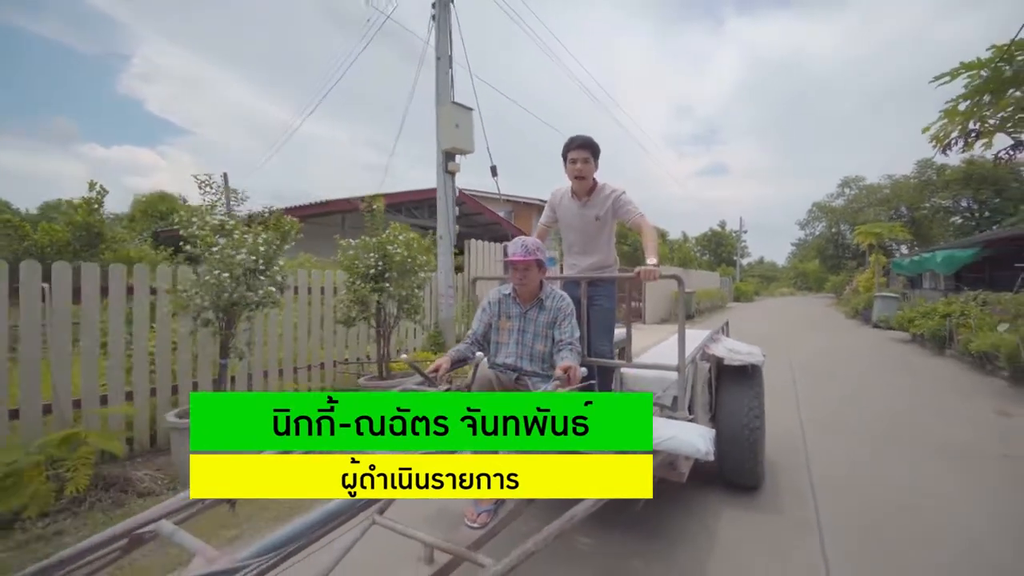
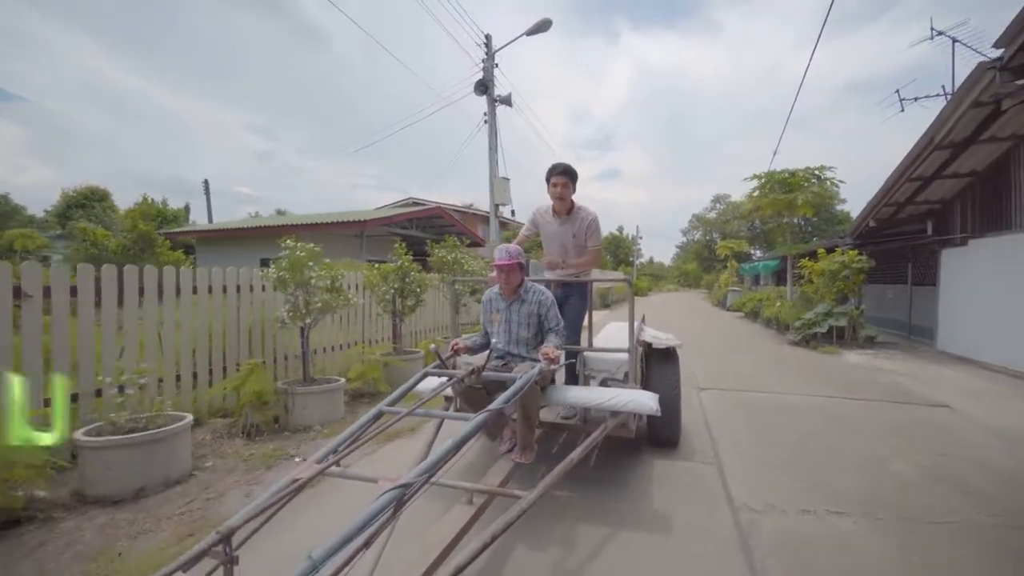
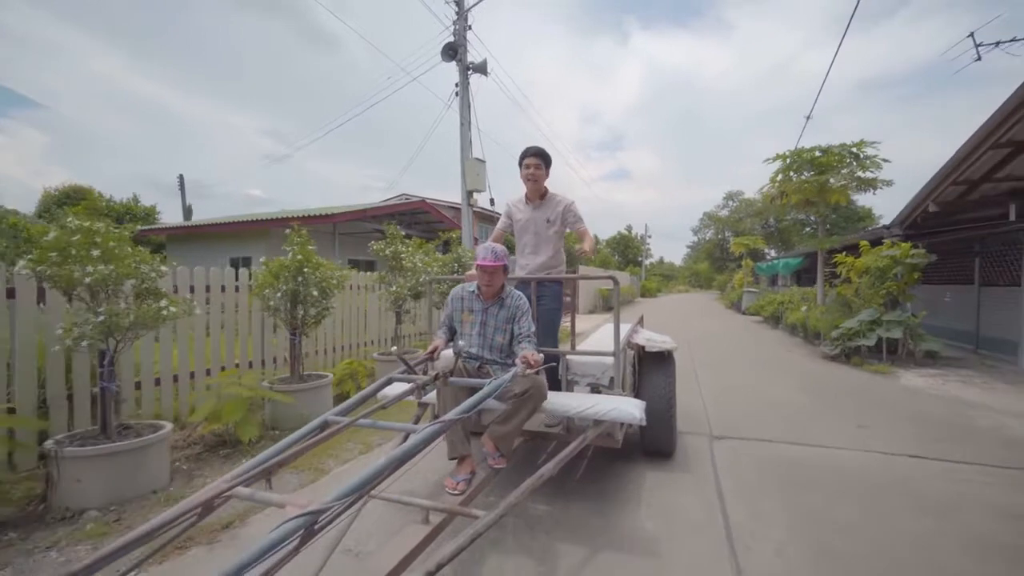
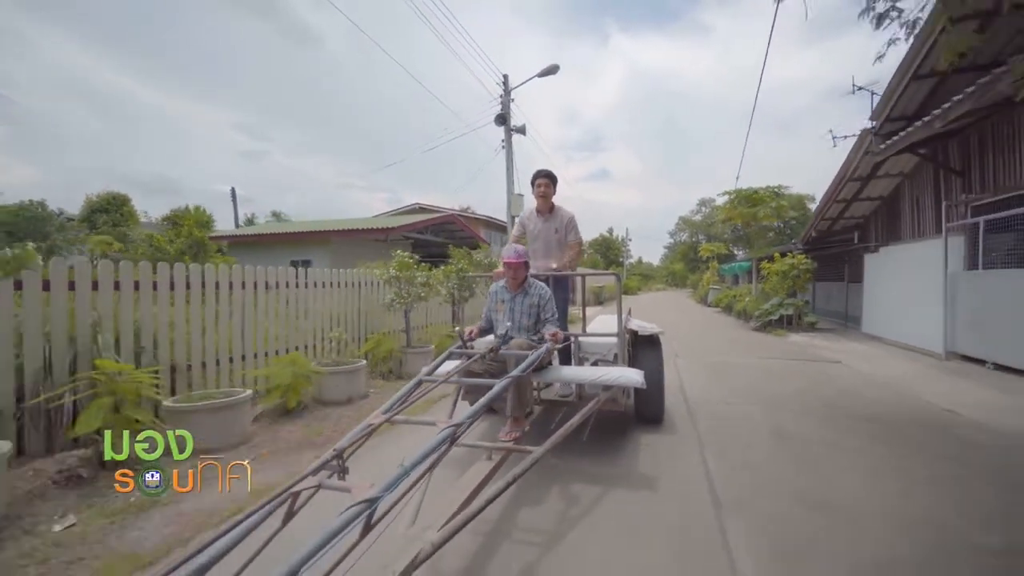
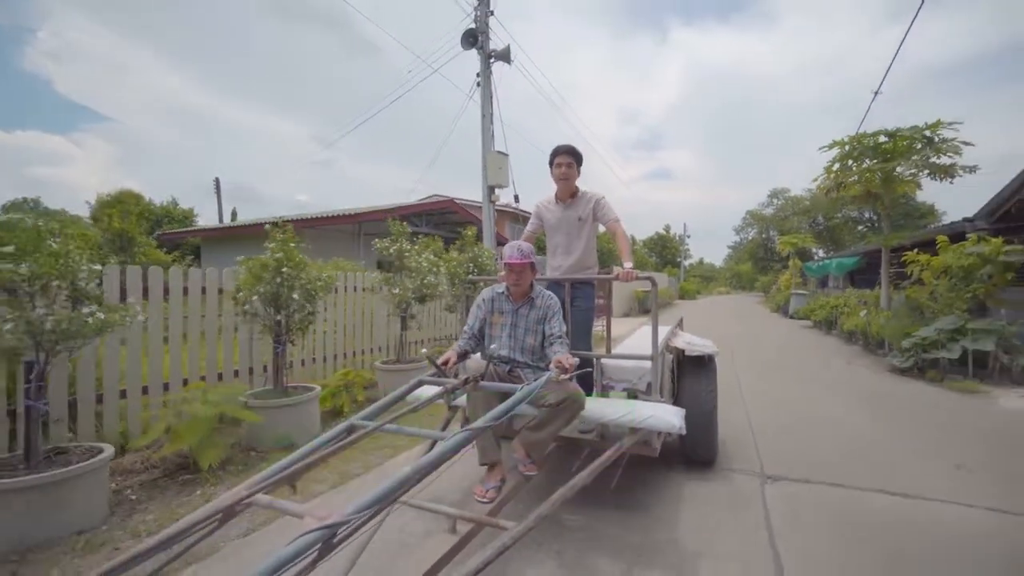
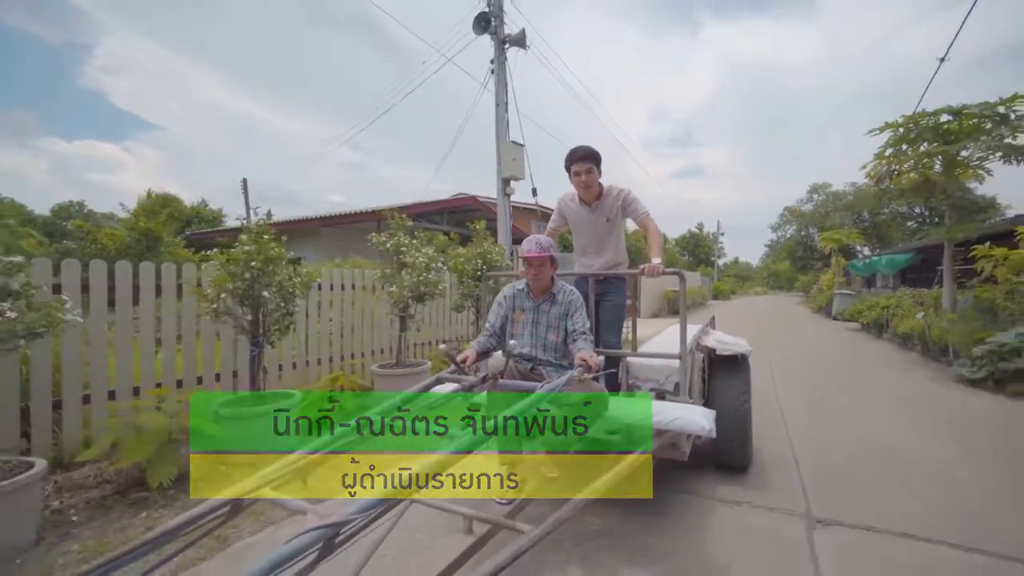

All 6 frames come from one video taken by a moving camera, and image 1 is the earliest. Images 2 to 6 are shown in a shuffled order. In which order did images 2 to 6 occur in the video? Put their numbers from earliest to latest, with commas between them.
6, 5, 3, 2, 4
